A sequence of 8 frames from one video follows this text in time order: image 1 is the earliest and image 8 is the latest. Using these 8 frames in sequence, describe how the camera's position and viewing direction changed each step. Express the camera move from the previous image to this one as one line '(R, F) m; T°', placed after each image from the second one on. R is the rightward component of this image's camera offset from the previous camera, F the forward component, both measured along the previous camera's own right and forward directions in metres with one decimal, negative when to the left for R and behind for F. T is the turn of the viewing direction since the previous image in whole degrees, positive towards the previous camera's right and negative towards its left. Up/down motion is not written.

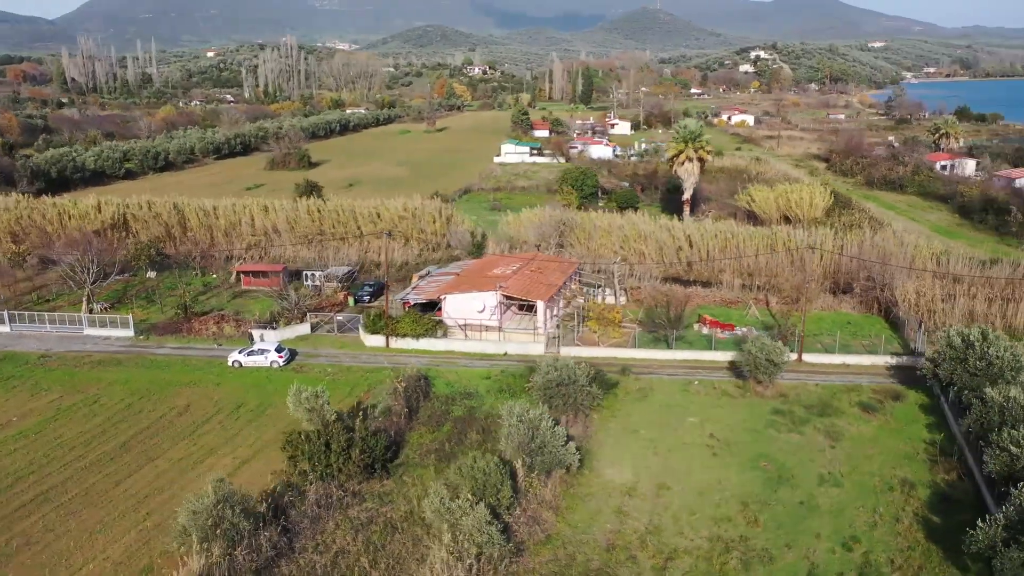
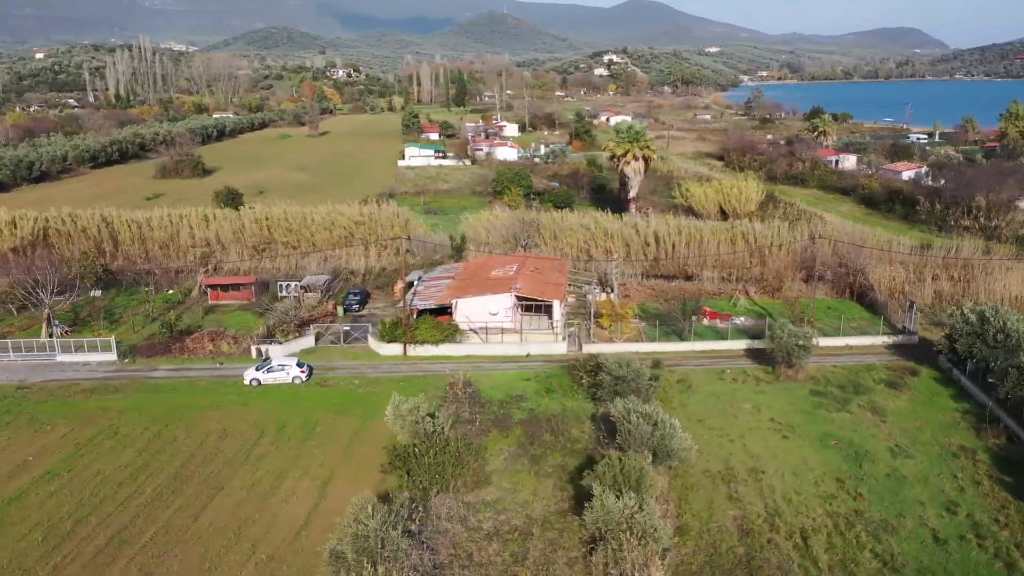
(-4.7, +0.5) m; +10°
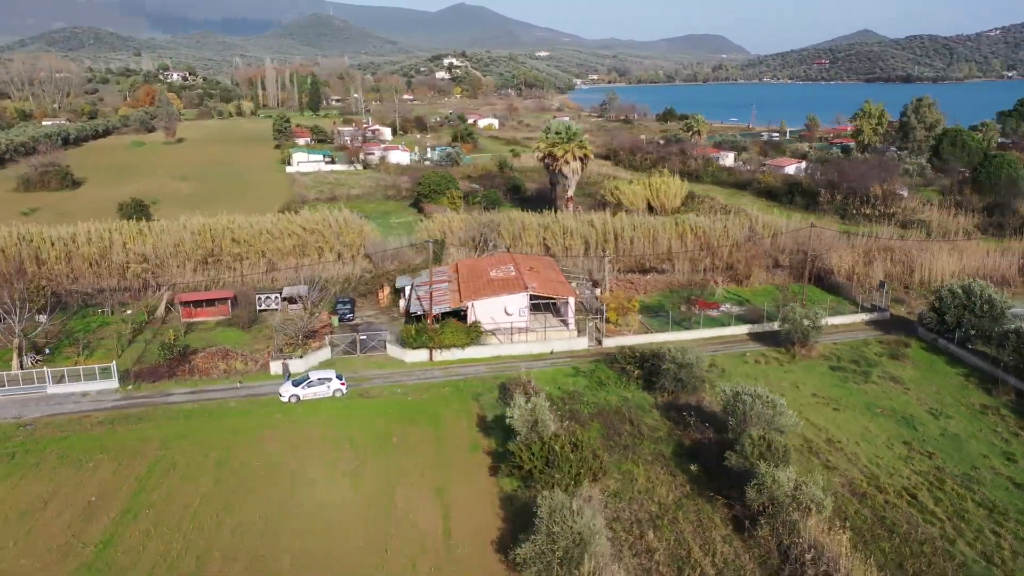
(-5.3, +0.3) m; +11°
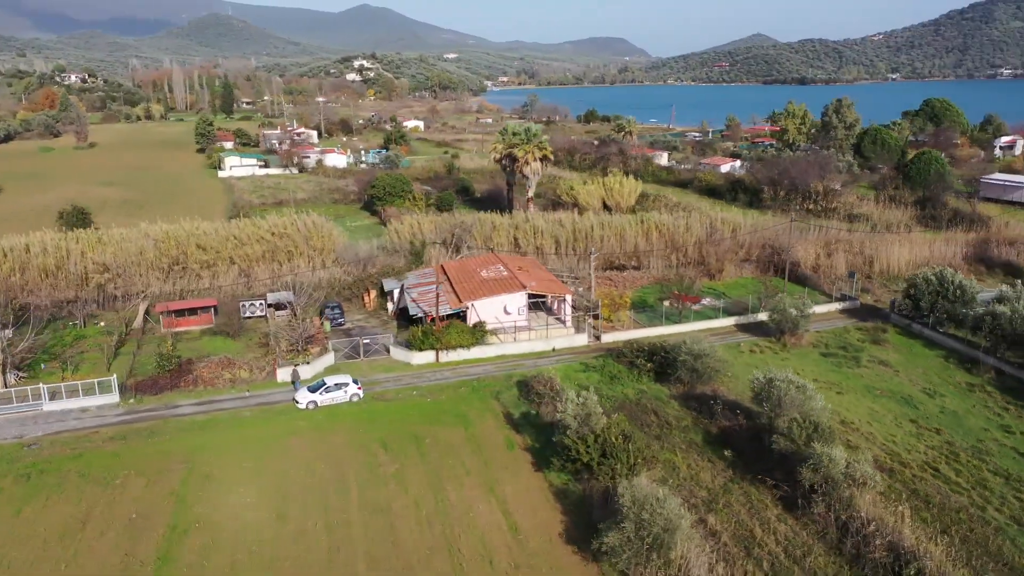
(-2.7, -0.1) m; +6°
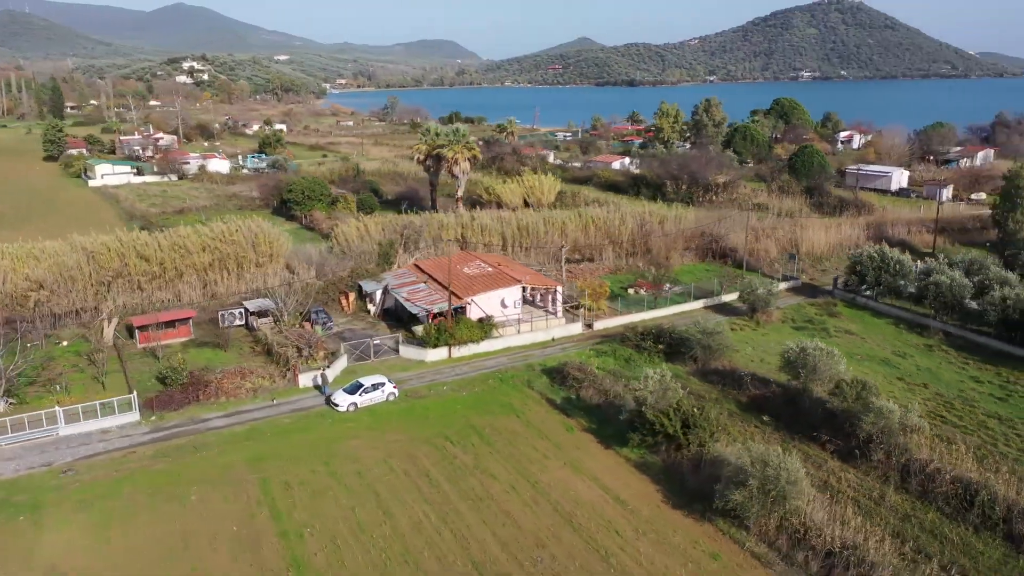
(-4.9, -0.3) m; +11°
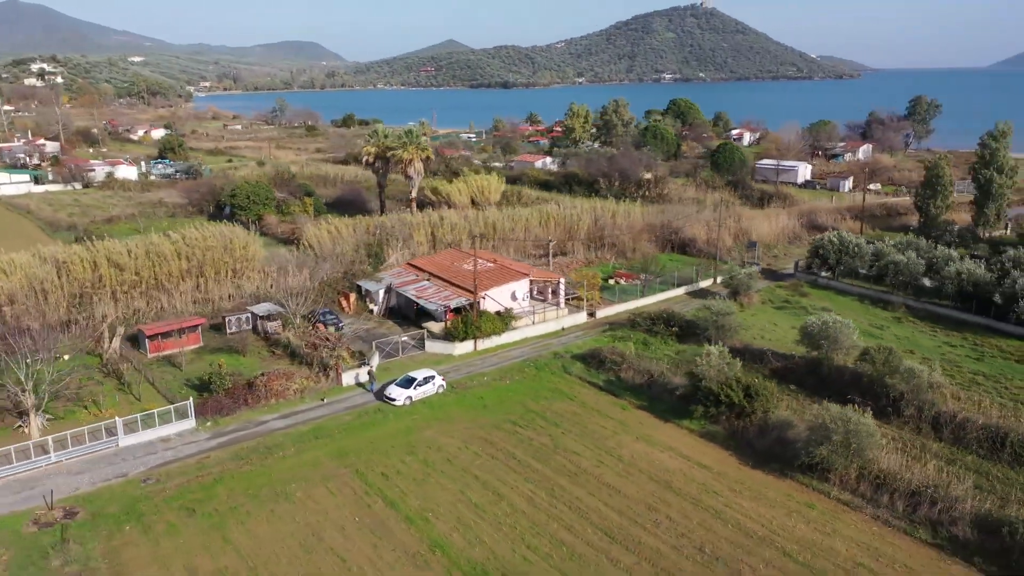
(-4.4, -0.7) m; +9°
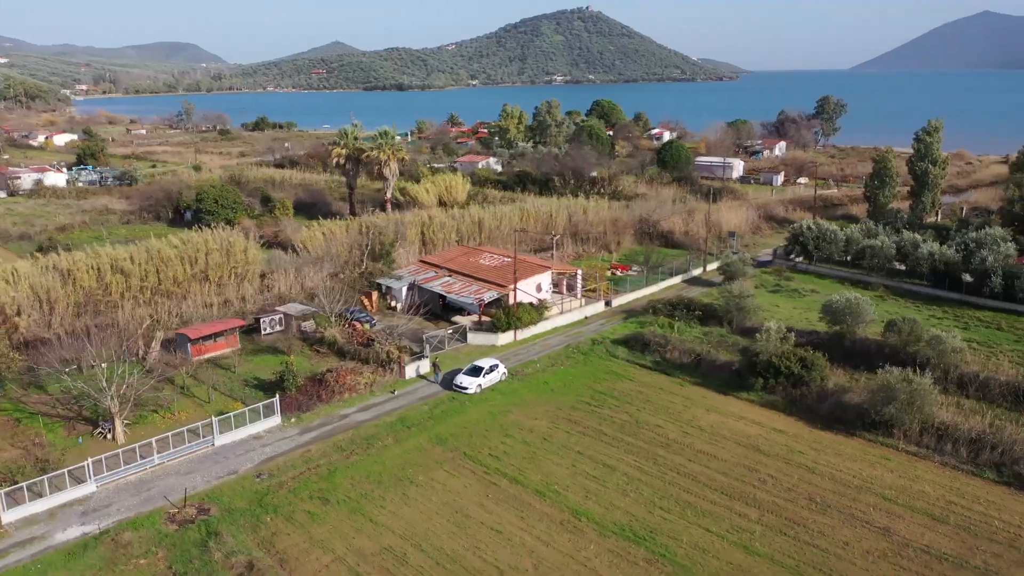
(-4.5, -0.8) m; +7°
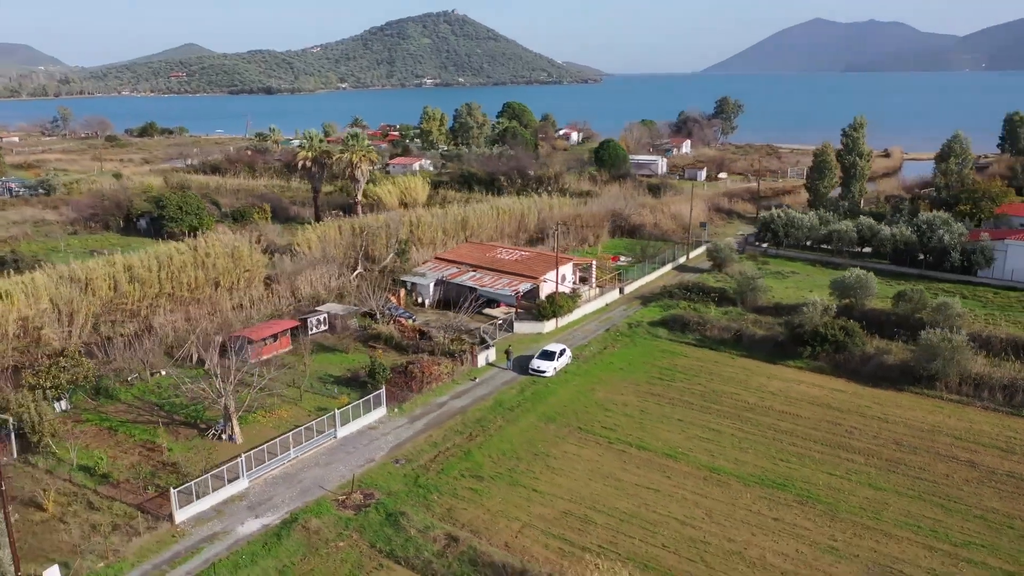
(-5.6, -0.9) m; +9°
